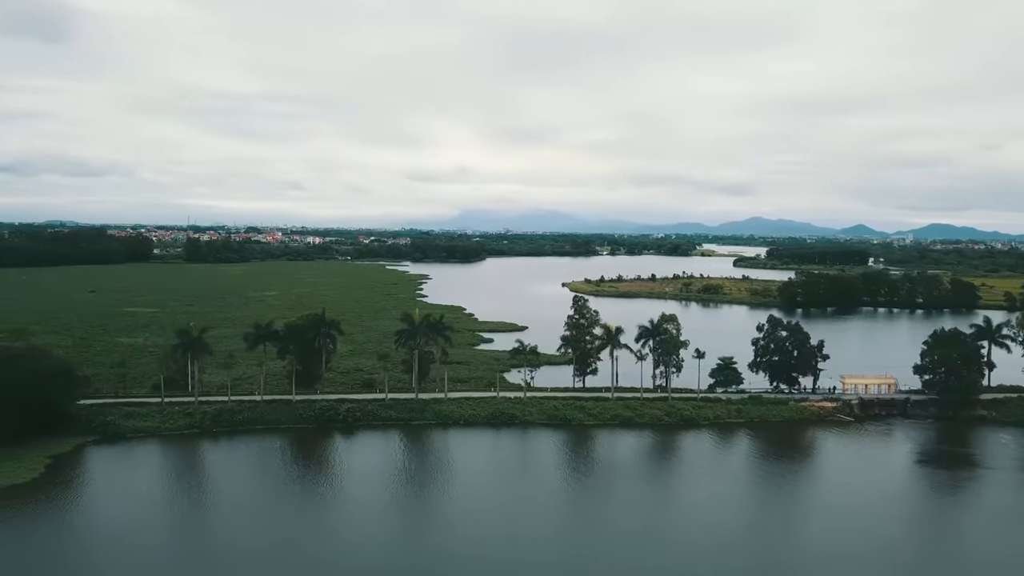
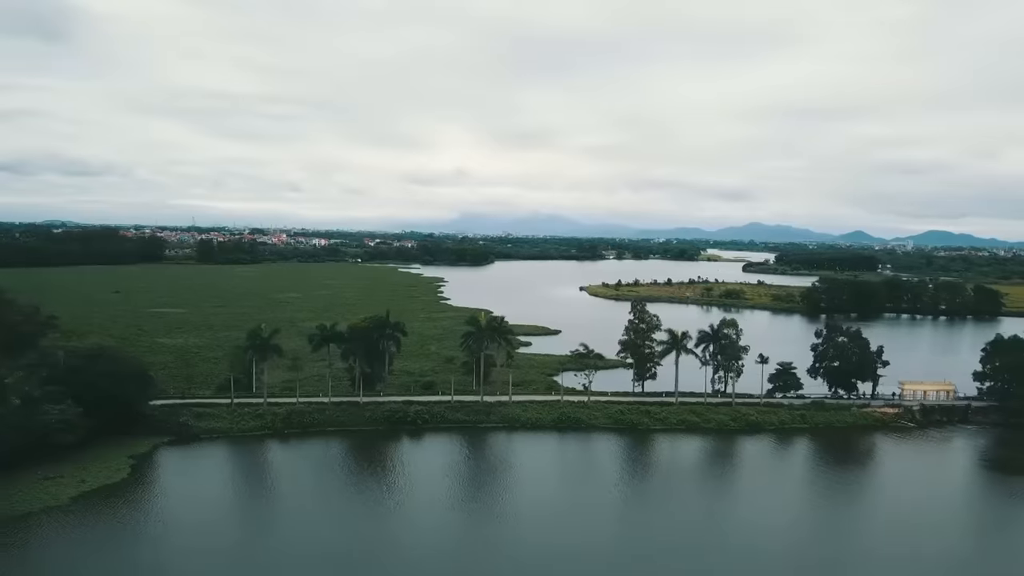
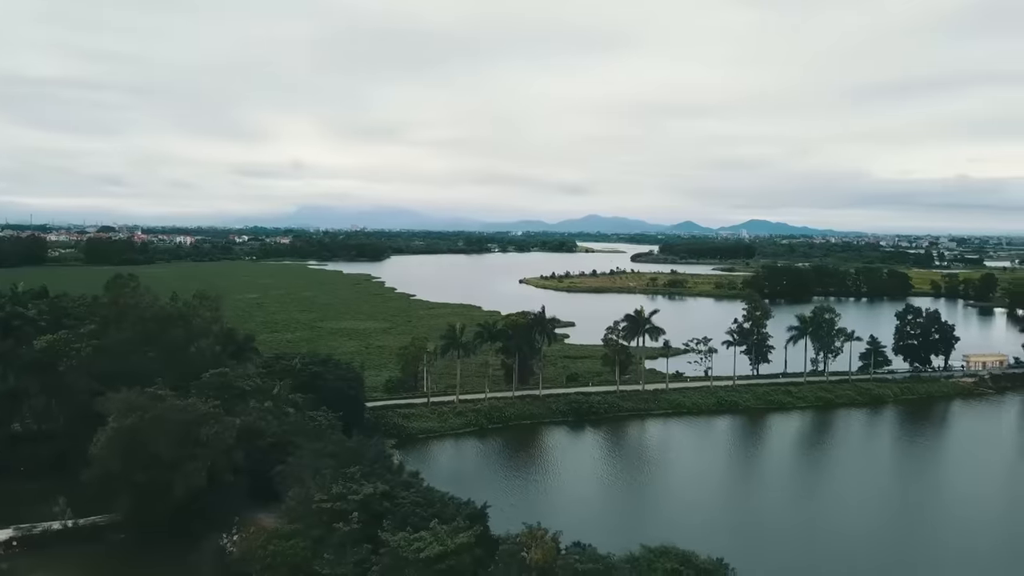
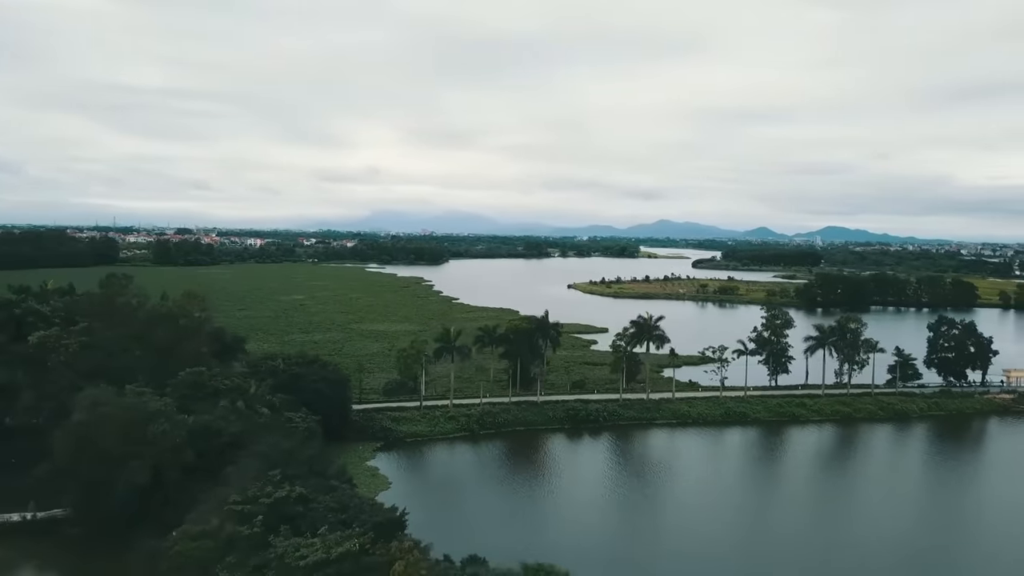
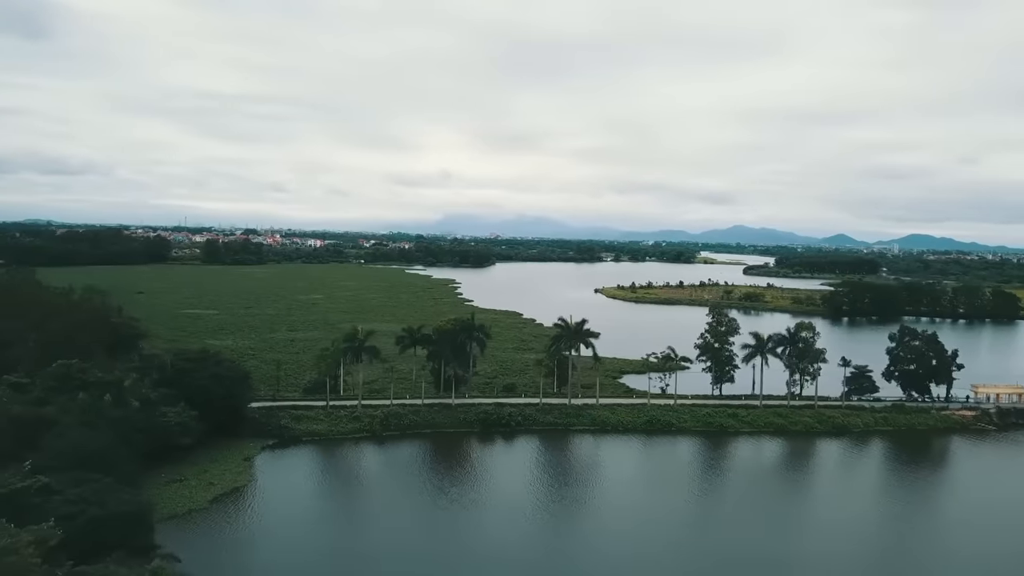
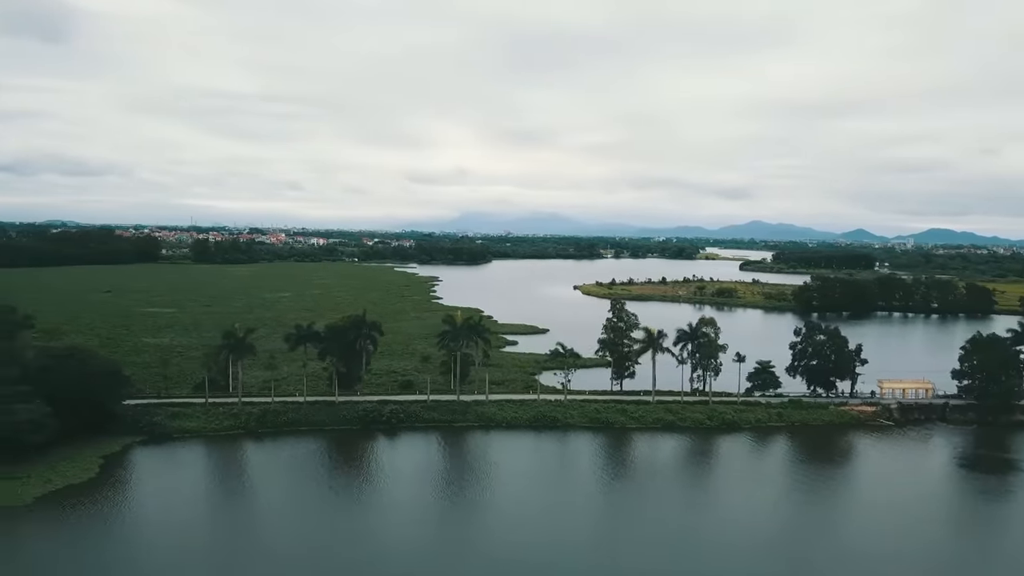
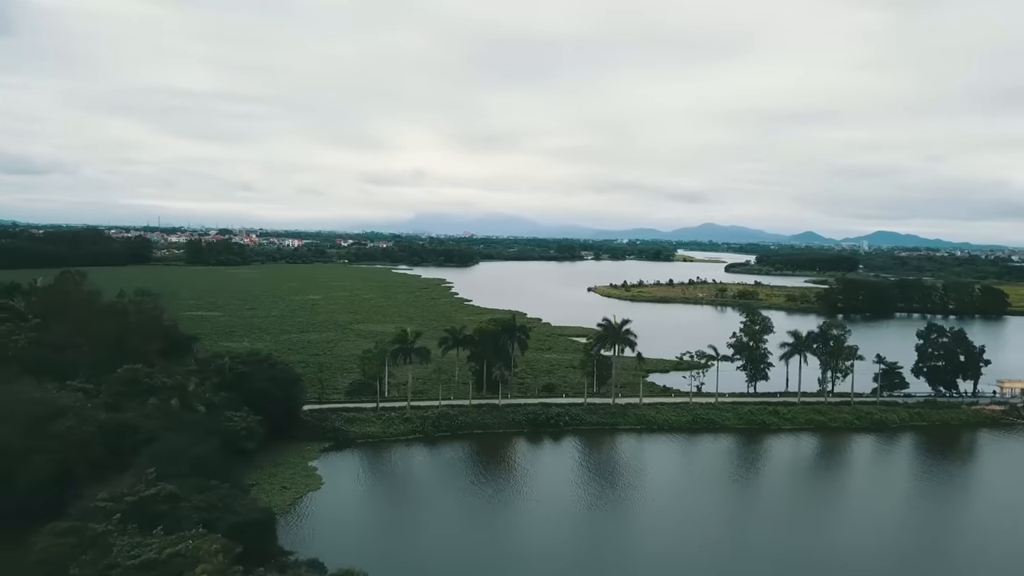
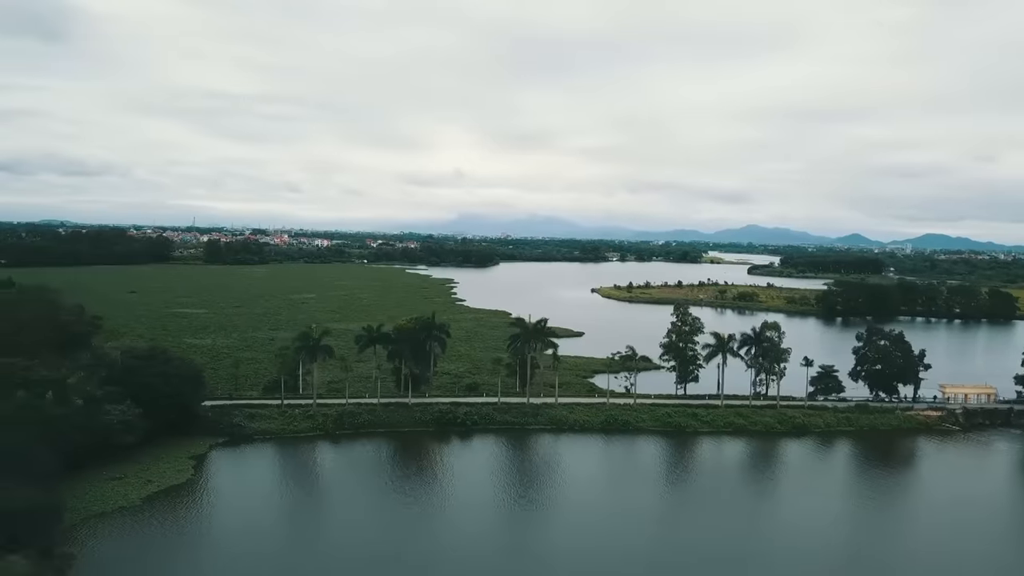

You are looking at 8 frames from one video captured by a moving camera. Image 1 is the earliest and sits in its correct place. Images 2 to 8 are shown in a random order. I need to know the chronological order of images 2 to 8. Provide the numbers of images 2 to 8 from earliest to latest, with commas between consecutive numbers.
6, 2, 8, 5, 7, 4, 3
